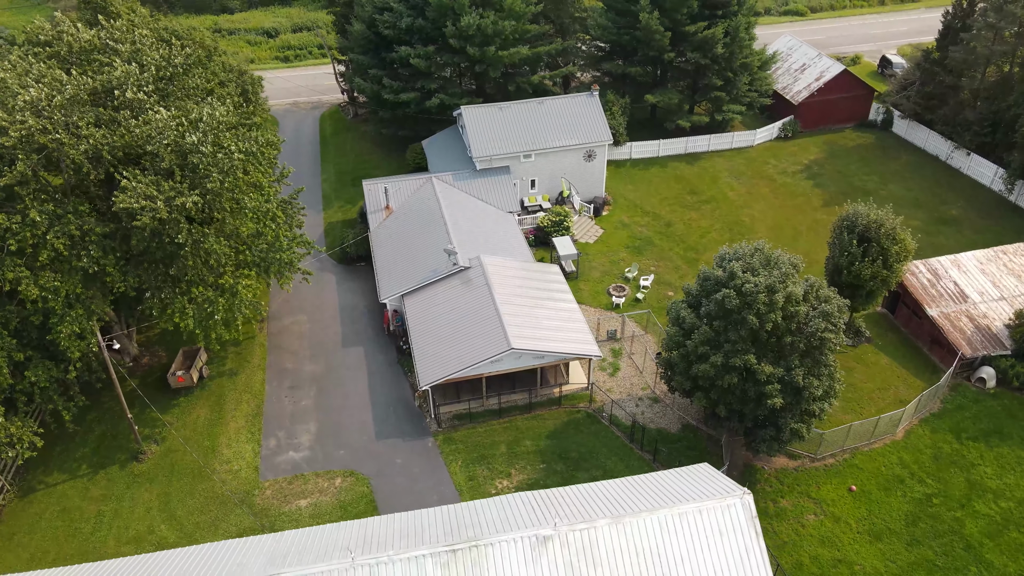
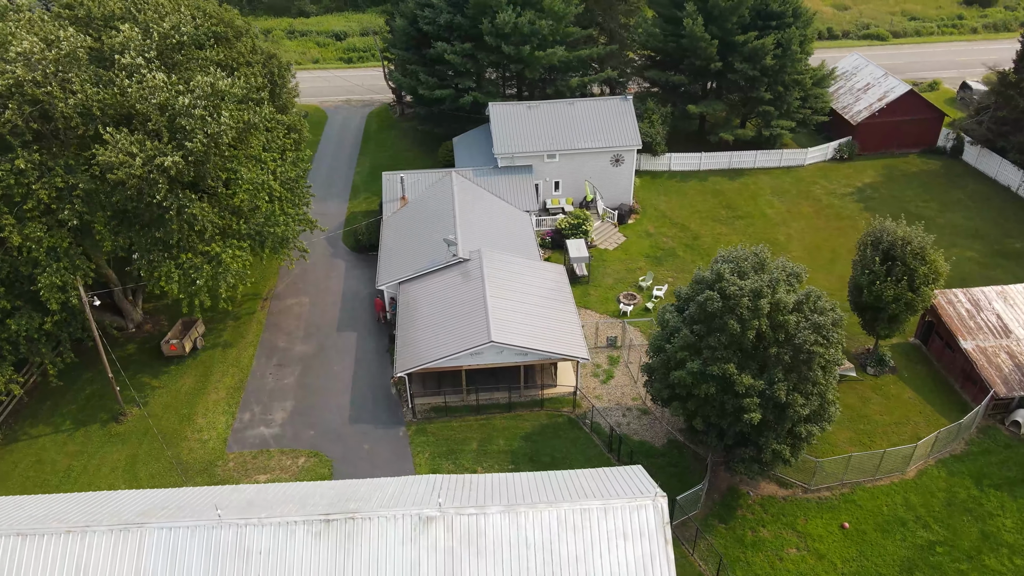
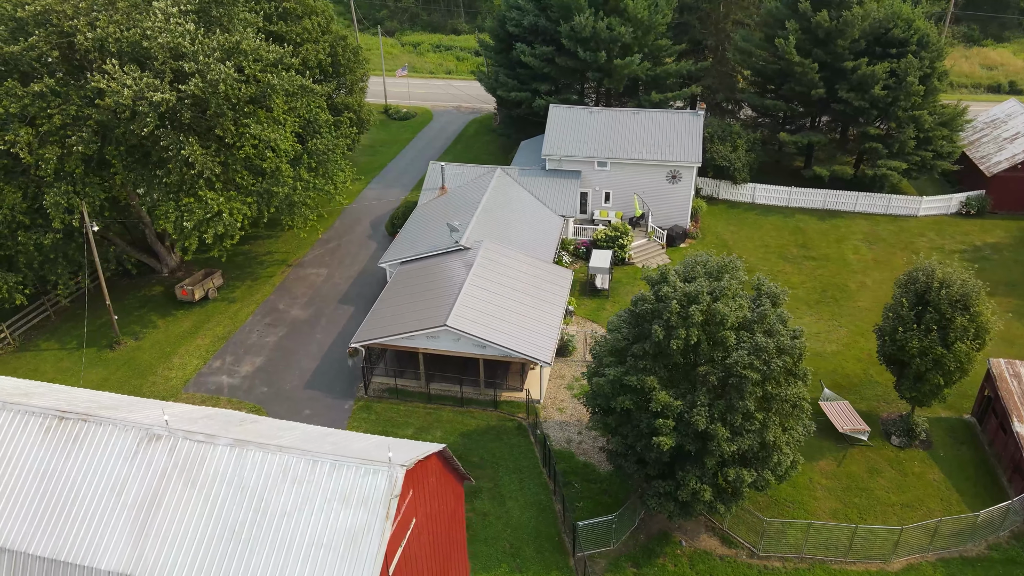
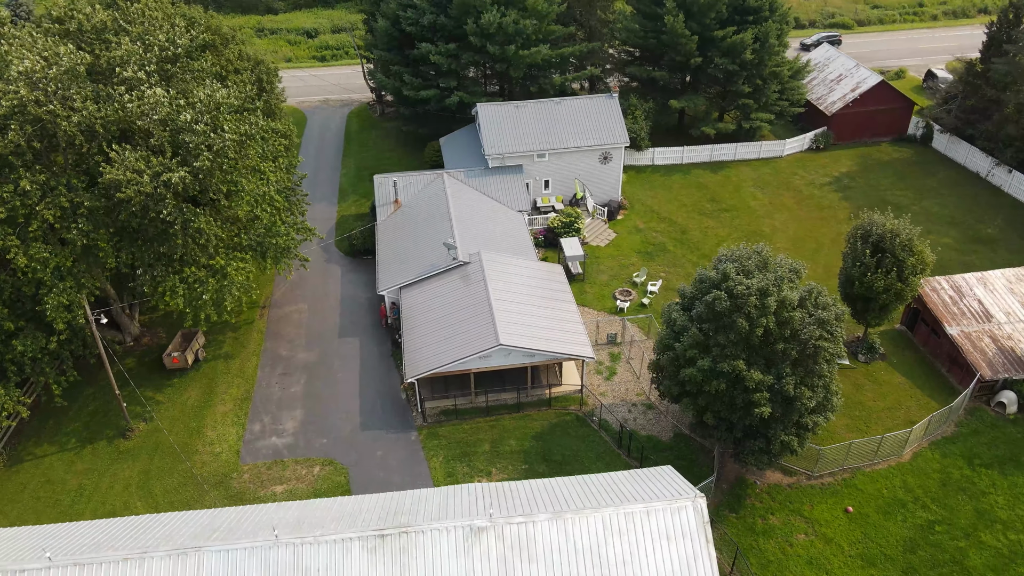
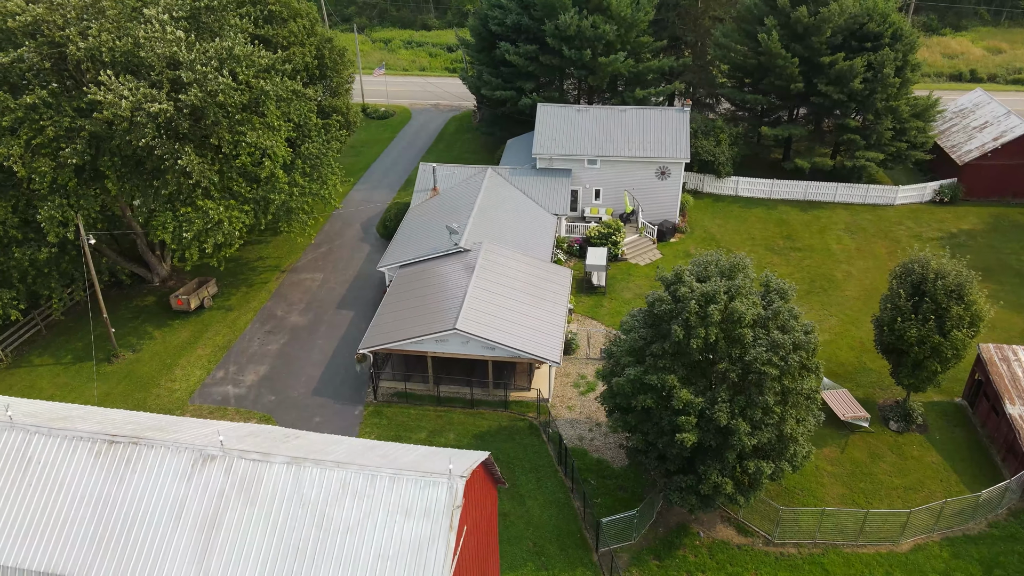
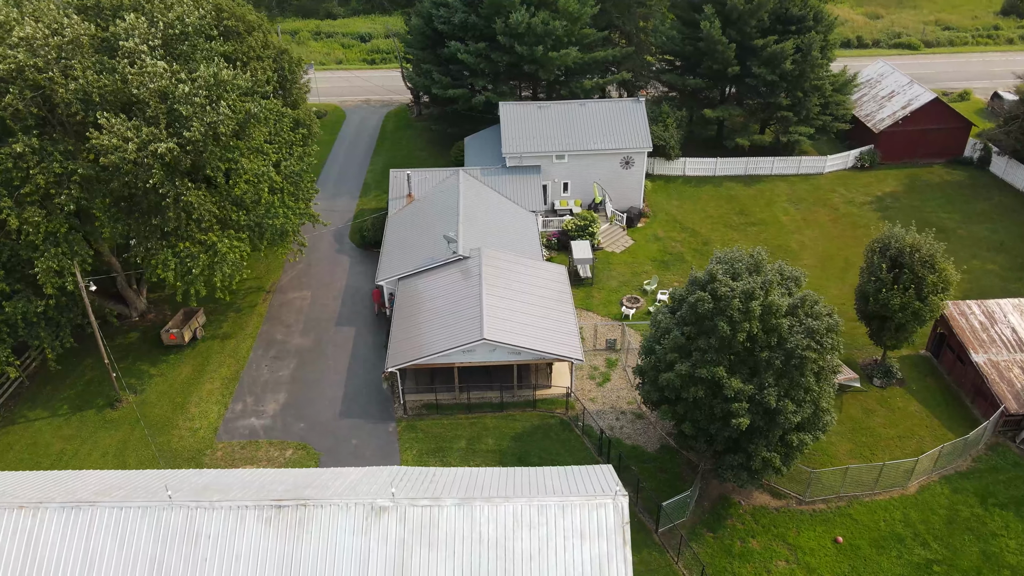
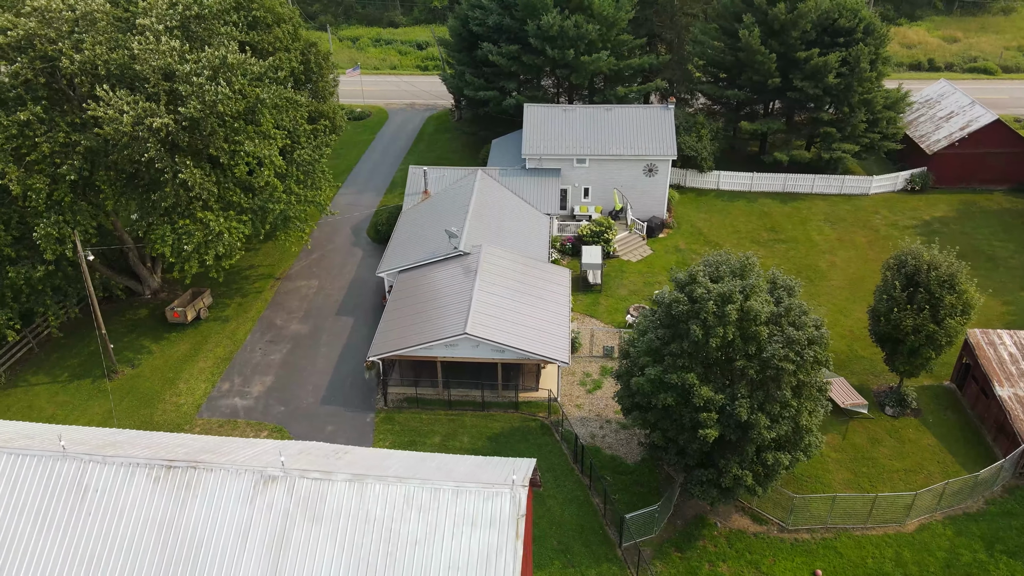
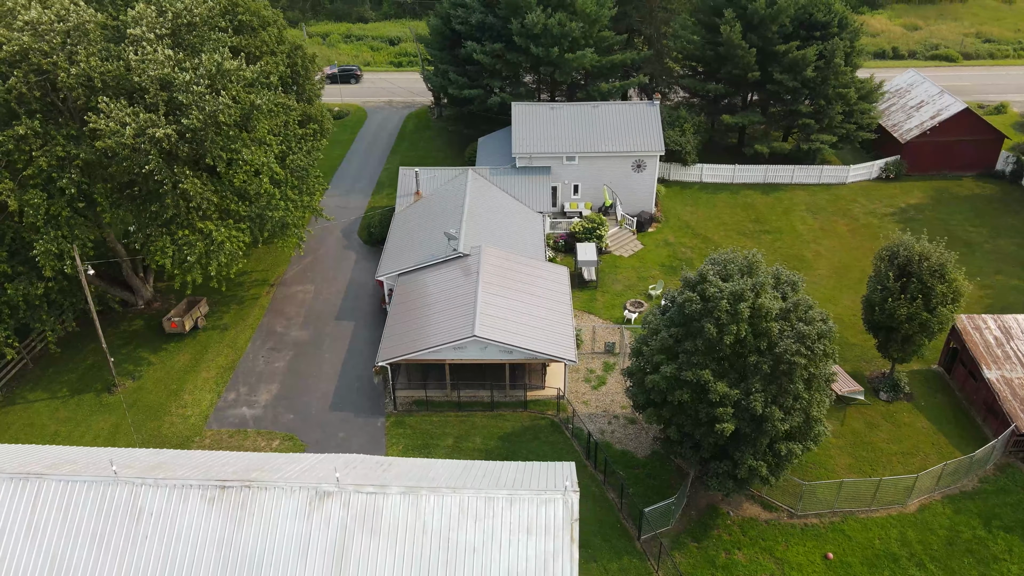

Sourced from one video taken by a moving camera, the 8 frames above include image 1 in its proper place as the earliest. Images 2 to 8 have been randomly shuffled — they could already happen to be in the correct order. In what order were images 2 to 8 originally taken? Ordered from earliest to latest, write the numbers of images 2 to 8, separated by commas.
4, 2, 6, 8, 7, 5, 3
